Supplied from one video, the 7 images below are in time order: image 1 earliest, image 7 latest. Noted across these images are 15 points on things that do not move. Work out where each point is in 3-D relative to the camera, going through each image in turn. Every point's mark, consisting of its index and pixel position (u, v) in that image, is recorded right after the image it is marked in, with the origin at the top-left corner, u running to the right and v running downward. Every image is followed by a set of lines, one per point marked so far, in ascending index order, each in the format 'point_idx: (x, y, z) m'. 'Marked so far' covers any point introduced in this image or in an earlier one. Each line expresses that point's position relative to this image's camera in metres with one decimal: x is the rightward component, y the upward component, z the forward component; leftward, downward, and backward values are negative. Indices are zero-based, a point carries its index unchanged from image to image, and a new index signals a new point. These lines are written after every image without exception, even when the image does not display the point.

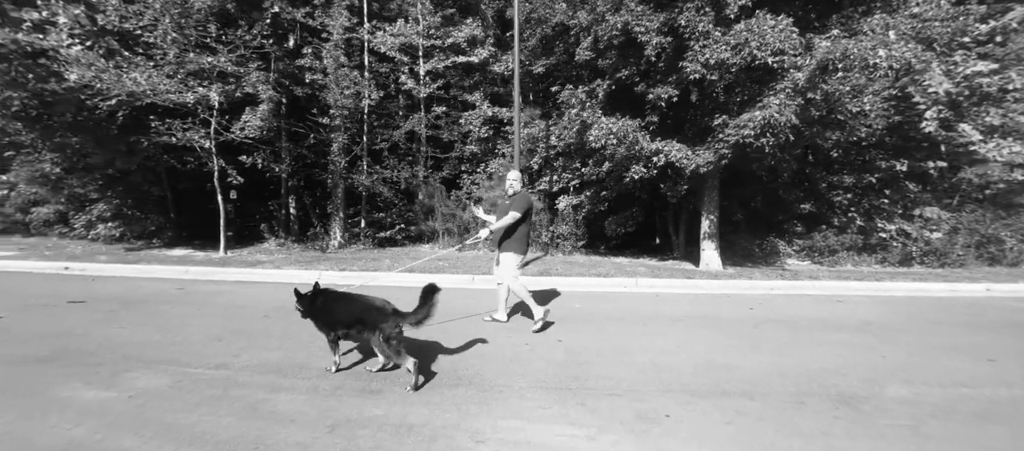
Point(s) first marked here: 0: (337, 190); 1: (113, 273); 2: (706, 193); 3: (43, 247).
0: (-5.8, +1.2, +13.2) m
1: (-9.4, -1.1, +9.3) m
2: (+5.0, +0.8, +10.1) m
3: (-14.4, -0.7, +12.2) m
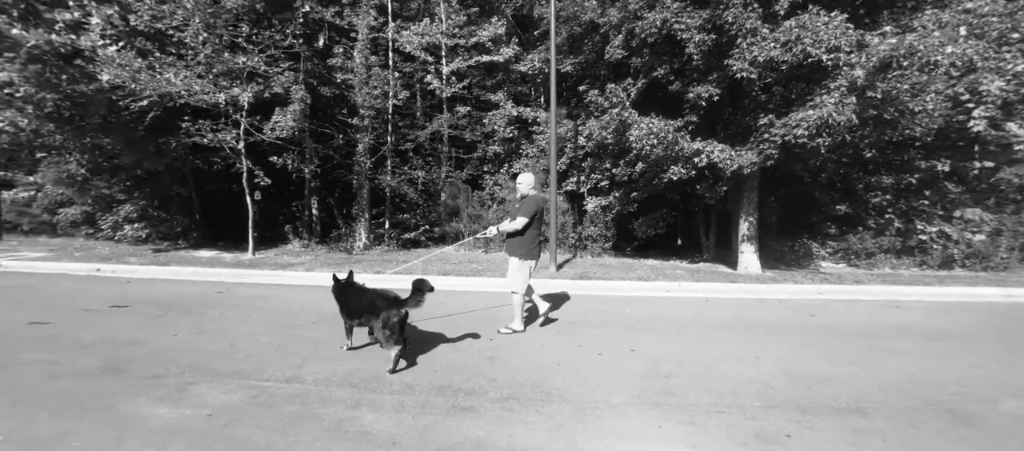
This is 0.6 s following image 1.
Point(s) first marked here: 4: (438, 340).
0: (-4.9, +1.1, +13.1) m
1: (-8.6, -1.2, +9.3) m
2: (+5.8, +0.7, +9.9) m
3: (-13.5, -0.7, +12.2) m
4: (-0.9, -1.4, +4.8) m
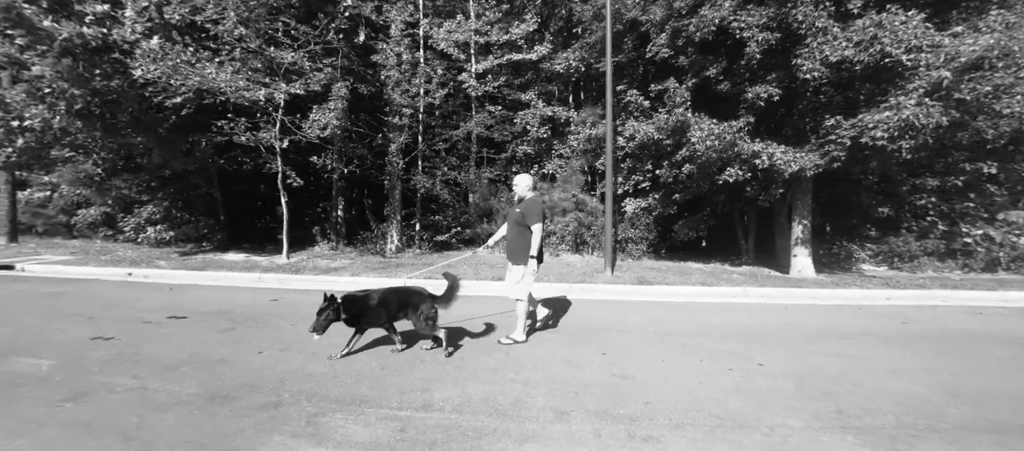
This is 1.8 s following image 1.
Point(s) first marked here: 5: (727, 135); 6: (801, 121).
0: (-3.8, +1.1, +12.8) m
1: (-7.3, -1.3, +8.9) m
2: (+7.0, +0.6, +9.7) m
3: (-12.4, -0.8, +11.7) m
4: (+0.4, -1.5, +4.5) m
5: (+5.0, +2.0, +8.9) m
6: (+6.8, +2.5, +9.4) m
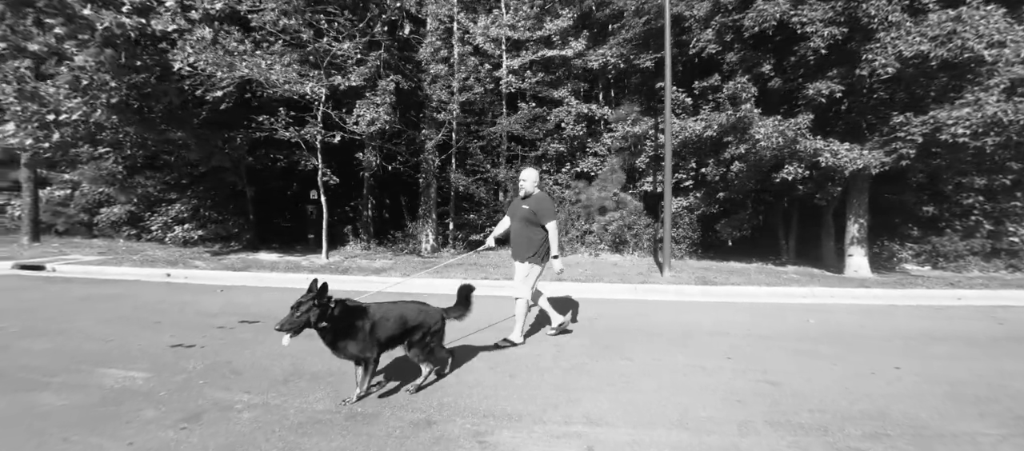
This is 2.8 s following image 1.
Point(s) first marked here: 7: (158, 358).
0: (-2.6, +1.1, +12.5) m
1: (-6.1, -1.2, +8.5) m
2: (+8.3, +0.7, +9.5) m
3: (-11.2, -0.7, +11.3) m
4: (+1.7, -1.5, +4.3) m
5: (+6.3, +2.1, +8.7) m
6: (+8.1, +2.5, +9.2) m
7: (-3.8, -1.4, +4.3) m
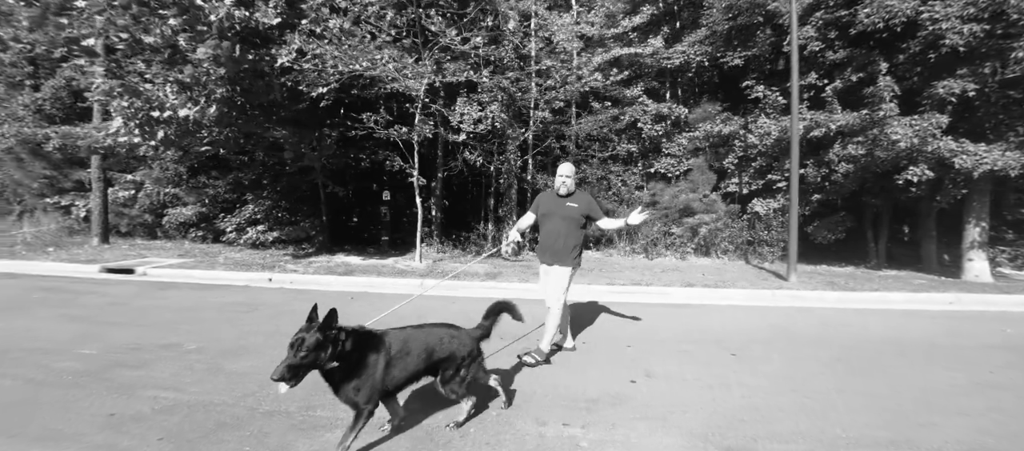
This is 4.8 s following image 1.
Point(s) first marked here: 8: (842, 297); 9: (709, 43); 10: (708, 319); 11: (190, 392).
0: (-0.1, +1.1, +12.1) m
1: (-3.6, -1.3, +8.1) m
2: (+10.8, +0.6, +9.2) m
3: (-8.6, -0.8, +10.9) m
4: (+4.2, -1.5, +4.0) m
5: (+8.8, +2.0, +8.4) m
6: (+10.6, +2.4, +8.9) m
7: (-1.2, -1.5, +3.9) m
8: (+6.3, -1.4, +7.6) m
9: (+6.2, +5.7, +12.3) m
10: (+3.1, -1.5, +6.2) m
11: (-2.8, -1.5, +3.5) m
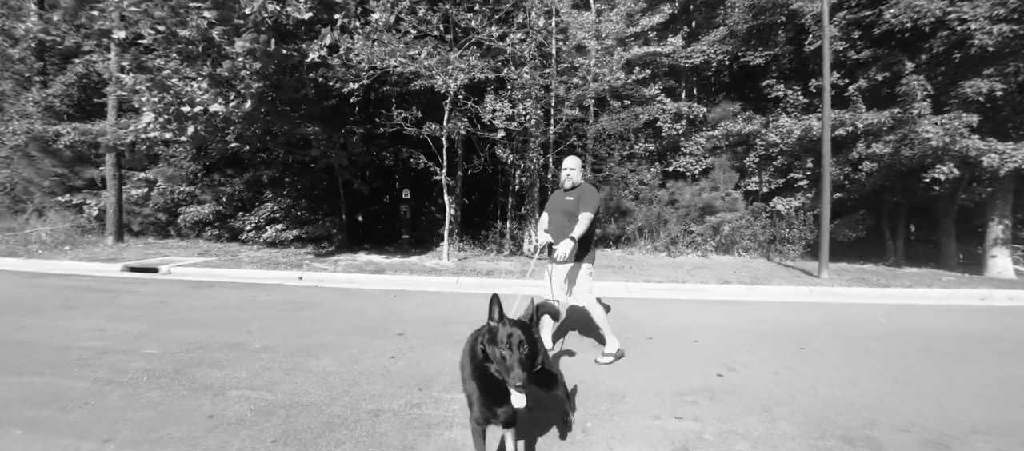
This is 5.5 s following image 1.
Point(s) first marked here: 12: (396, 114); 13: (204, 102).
0: (+0.6, +1.1, +12.1) m
1: (-2.8, -1.2, +8.1) m
2: (+11.5, +0.7, +9.4) m
3: (-7.9, -0.8, +10.7) m
4: (+5.1, -1.5, +4.0) m
5: (+9.5, +2.0, +8.5) m
6: (+11.3, +2.5, +9.0) m
7: (-0.4, -1.4, +3.8) m
8: (+7.1, -1.3, +7.7) m
9: (+6.9, +5.7, +12.4) m
10: (+3.8, -1.4, +6.3) m
11: (-2.0, -1.4, +3.4) m
12: (-2.7, +2.6, +9.1) m
13: (-6.1, +2.4, +7.9) m
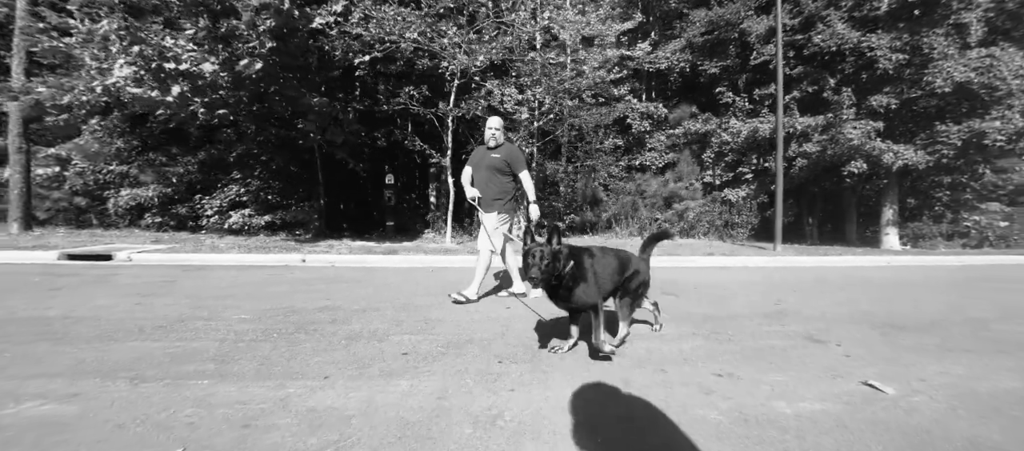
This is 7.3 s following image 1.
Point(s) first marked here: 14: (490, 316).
0: (+0.2, +1.5, +12.4) m
1: (-2.3, -0.8, +7.8) m
2: (+11.4, +1.1, +12.0) m
3: (-7.9, -0.3, +9.4) m
4: (+6.2, -1.0, +5.4) m
5: (+9.7, +2.5, +10.8) m
6: (+11.3, +2.9, +11.6) m
7: (+0.9, -0.9, +4.1) m
8: (+7.4, -0.9, +9.4) m
9: (+6.2, +6.1, +14.0) m
10: (+4.5, -1.0, +7.3) m
11: (-0.6, -0.9, +3.4) m
12: (-2.5, +3.0, +8.9) m
13: (-5.6, +2.9, +7.0) m
14: (-0.2, -0.9, +4.0) m
